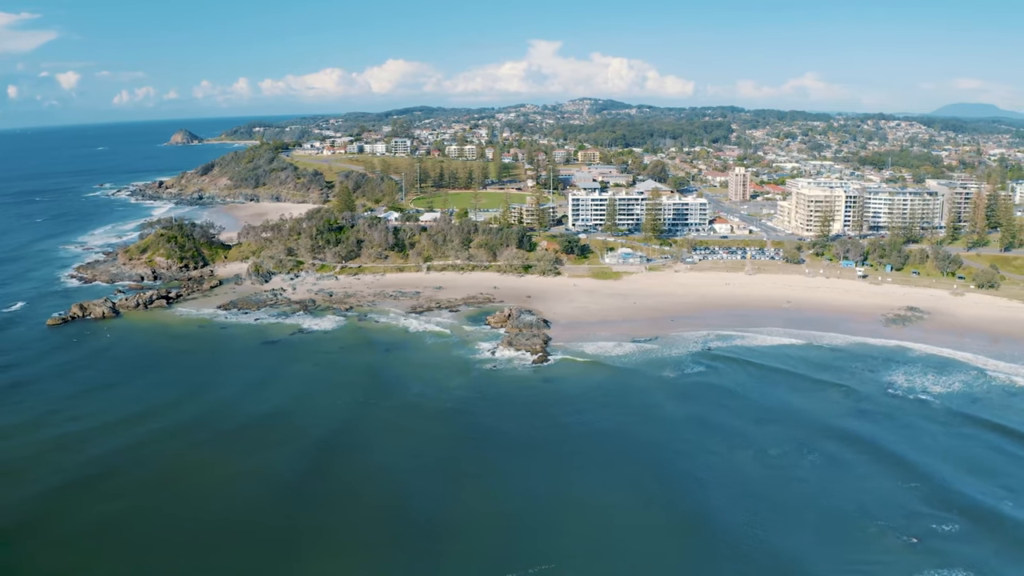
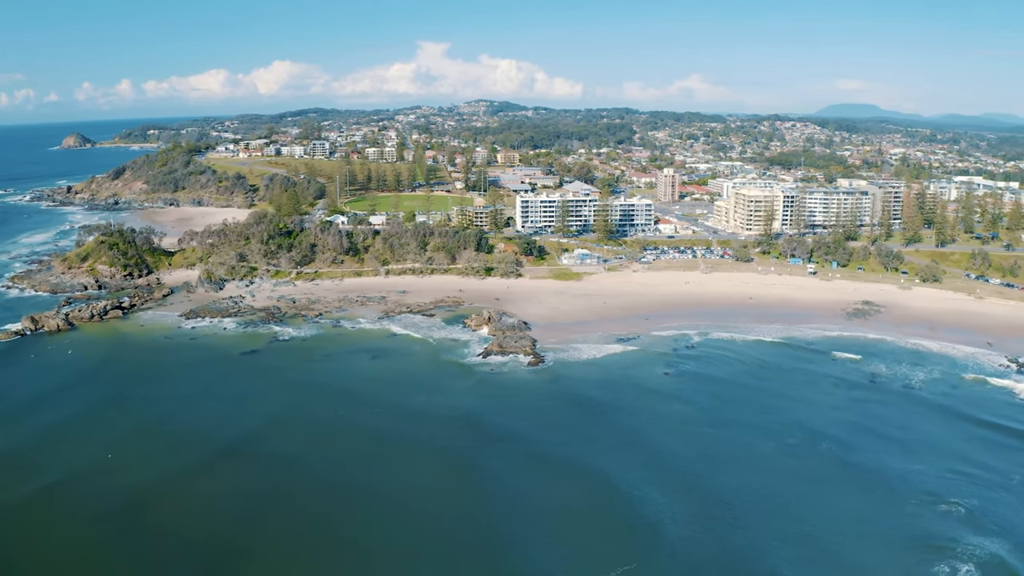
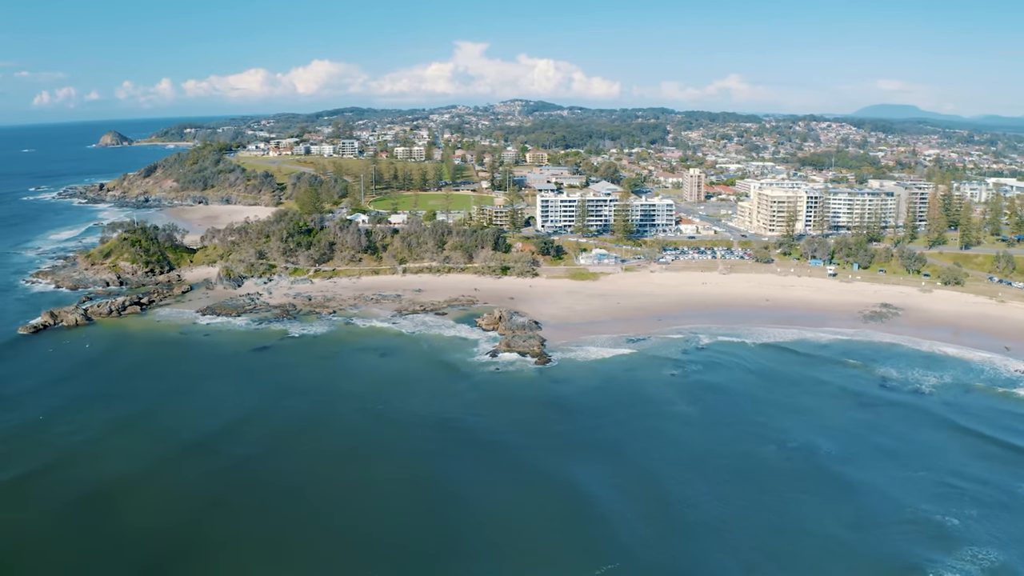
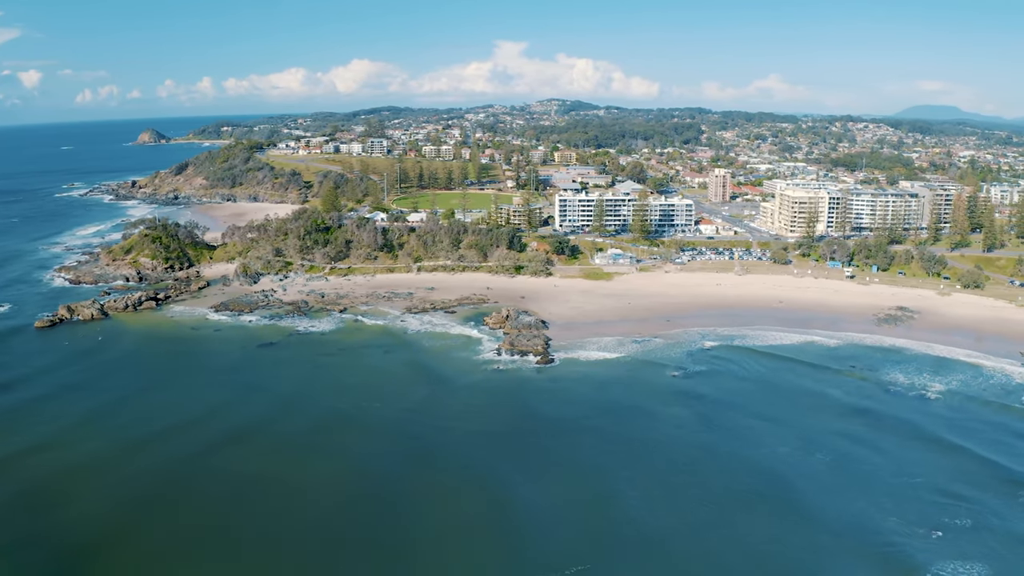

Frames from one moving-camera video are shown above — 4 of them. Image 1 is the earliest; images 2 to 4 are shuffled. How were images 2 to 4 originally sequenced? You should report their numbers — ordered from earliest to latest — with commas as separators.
4, 3, 2
